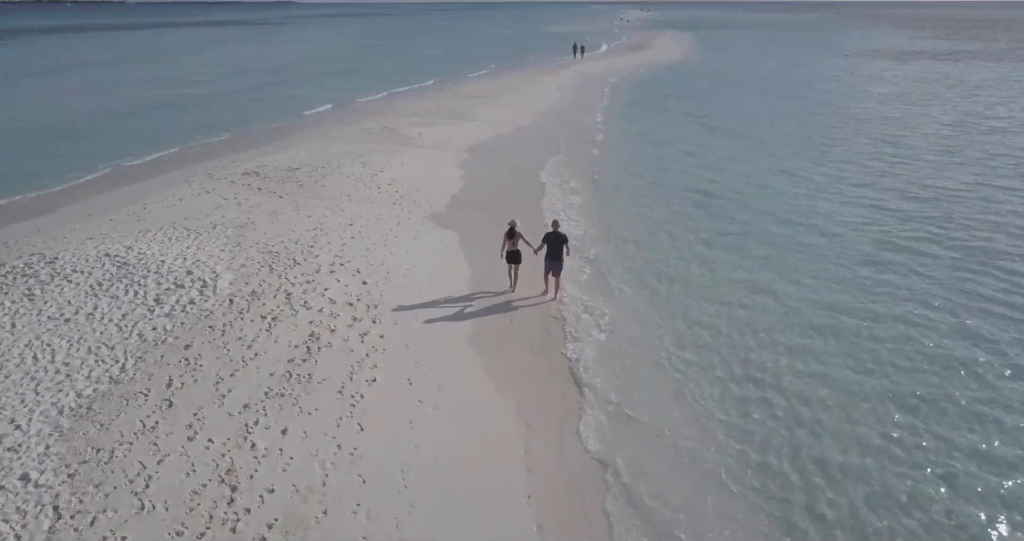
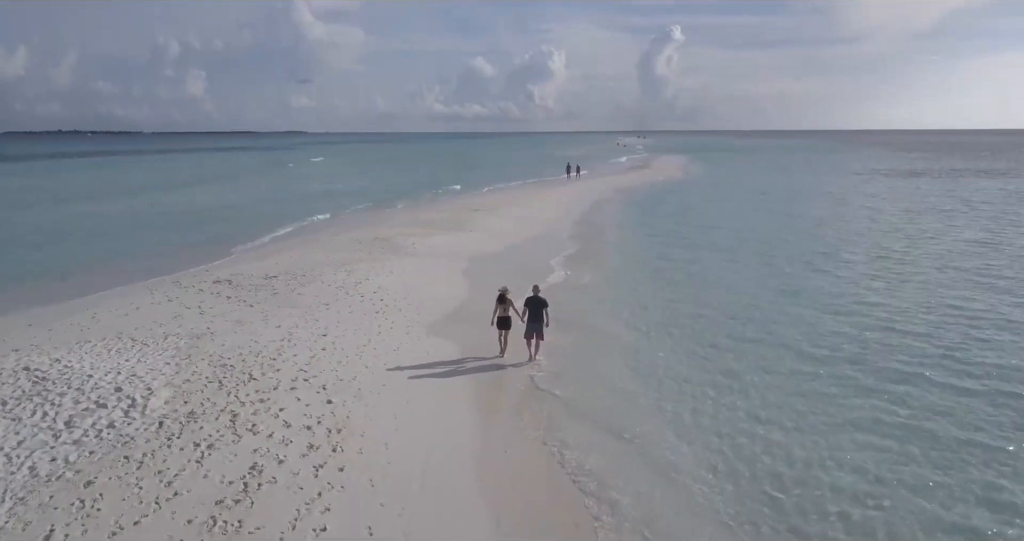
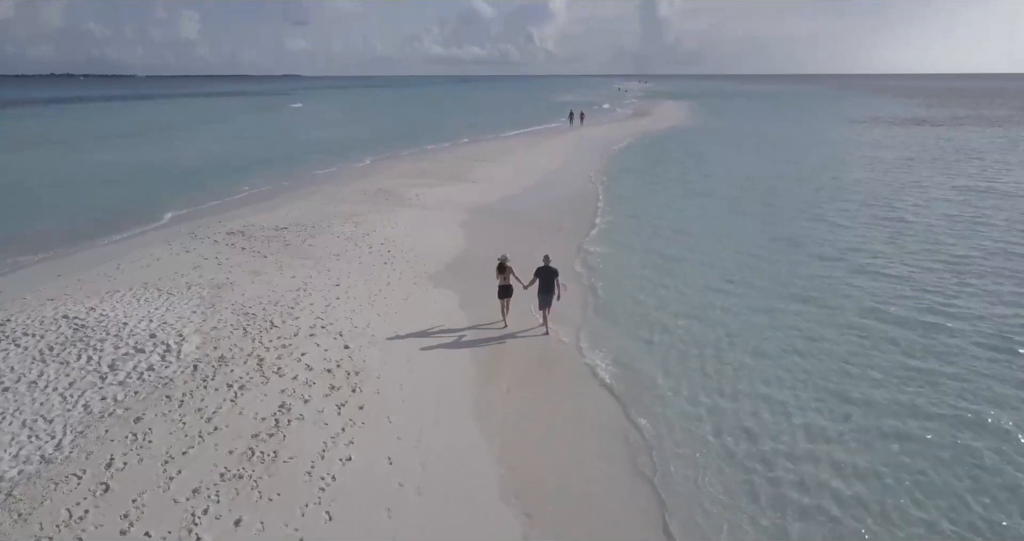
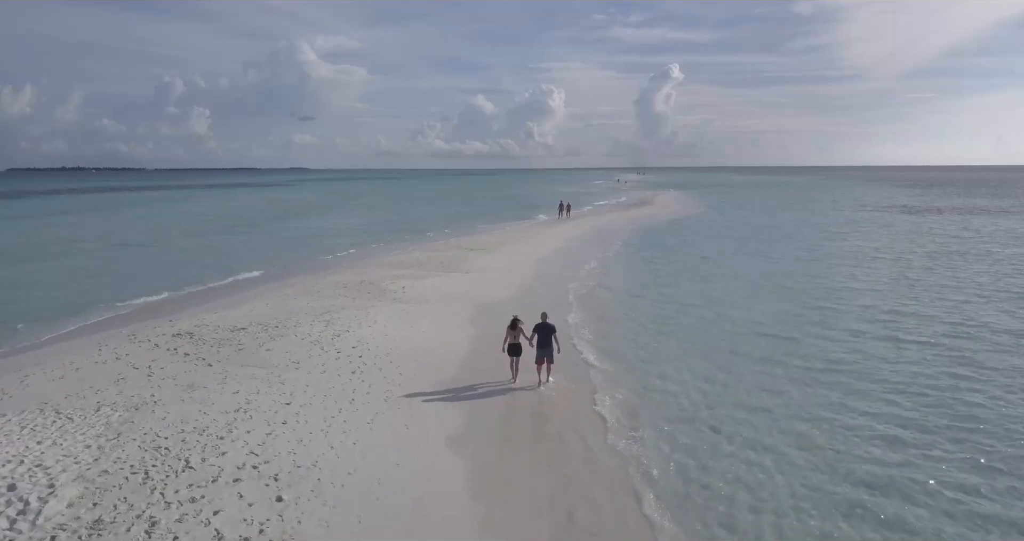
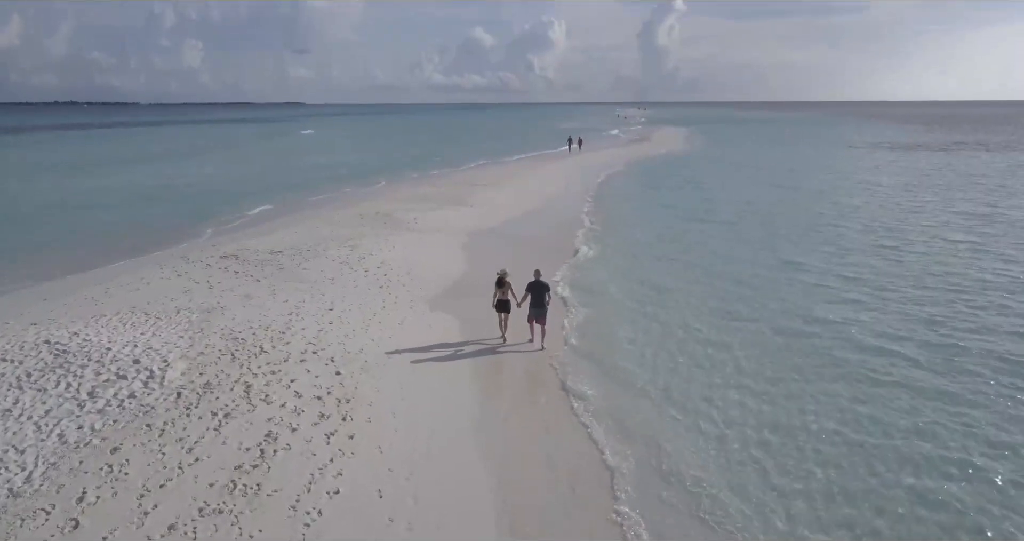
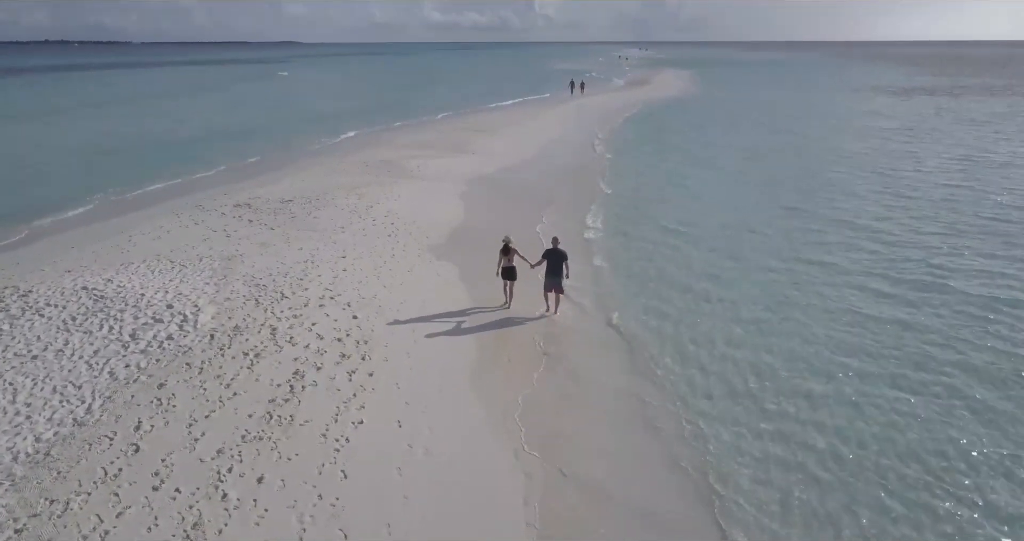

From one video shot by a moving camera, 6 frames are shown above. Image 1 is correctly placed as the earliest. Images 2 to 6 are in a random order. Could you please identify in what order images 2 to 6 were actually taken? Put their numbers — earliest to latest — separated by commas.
6, 3, 5, 2, 4
